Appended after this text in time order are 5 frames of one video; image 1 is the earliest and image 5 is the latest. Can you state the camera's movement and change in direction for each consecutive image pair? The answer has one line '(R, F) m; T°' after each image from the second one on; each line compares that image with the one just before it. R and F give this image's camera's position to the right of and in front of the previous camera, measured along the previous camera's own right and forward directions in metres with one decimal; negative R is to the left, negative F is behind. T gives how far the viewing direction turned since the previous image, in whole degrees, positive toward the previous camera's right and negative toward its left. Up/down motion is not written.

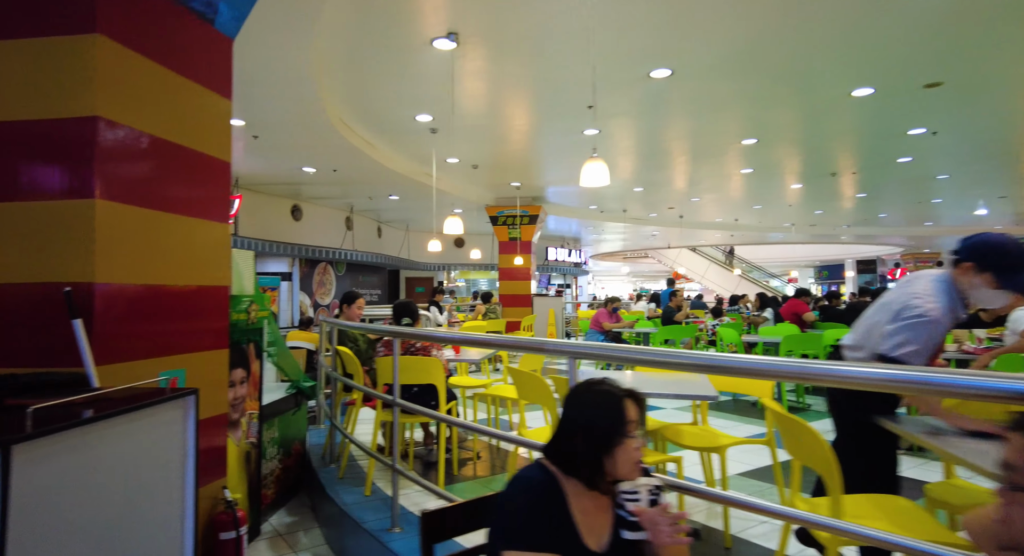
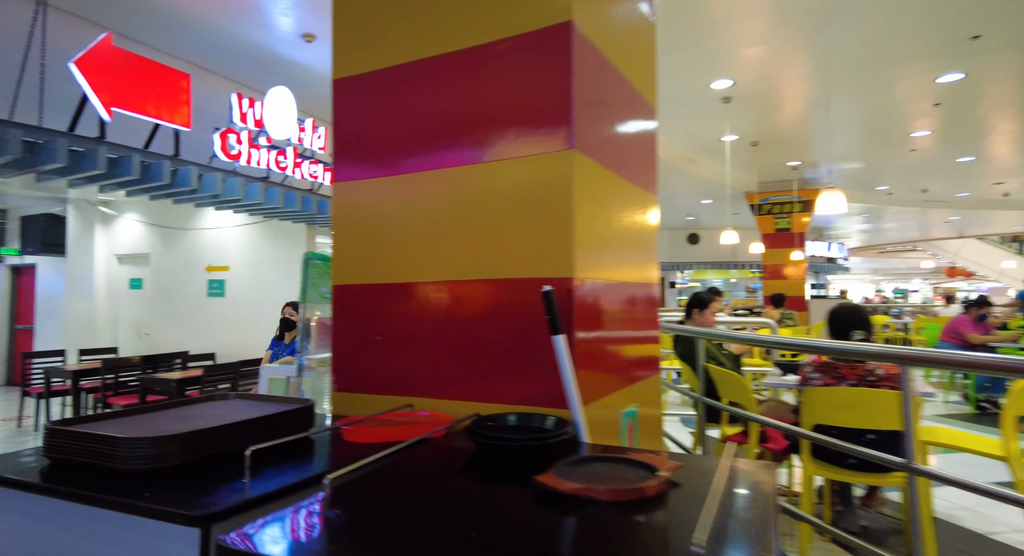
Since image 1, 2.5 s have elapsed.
(-1.3, +0.8) m; -20°
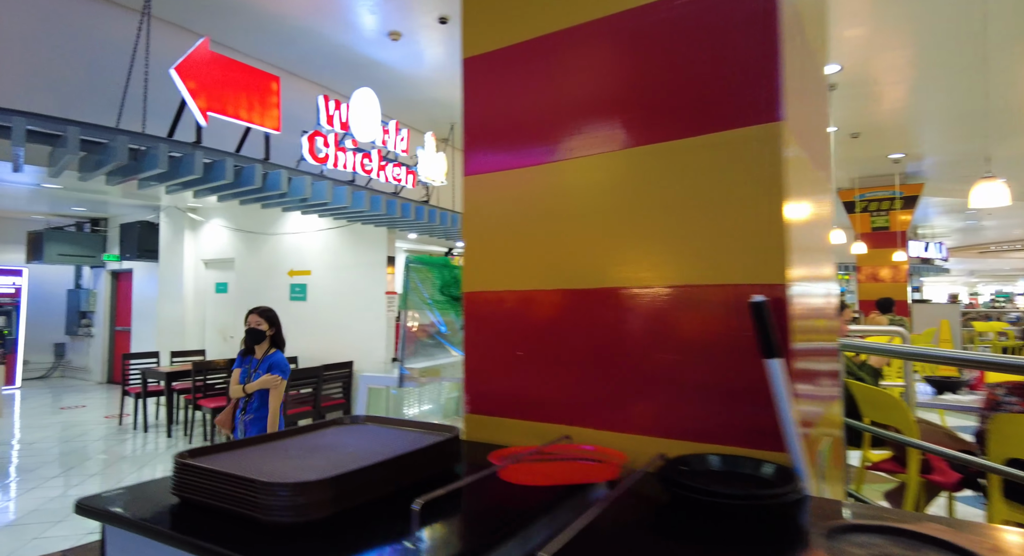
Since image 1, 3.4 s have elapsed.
(-0.3, +0.2) m; -6°
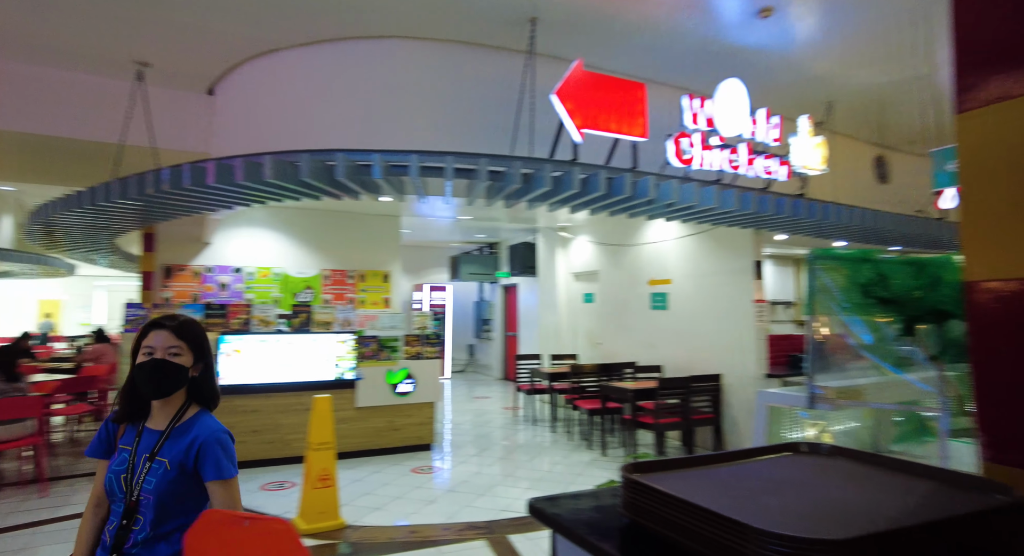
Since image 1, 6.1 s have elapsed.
(-0.3, +0.2) m; -34°
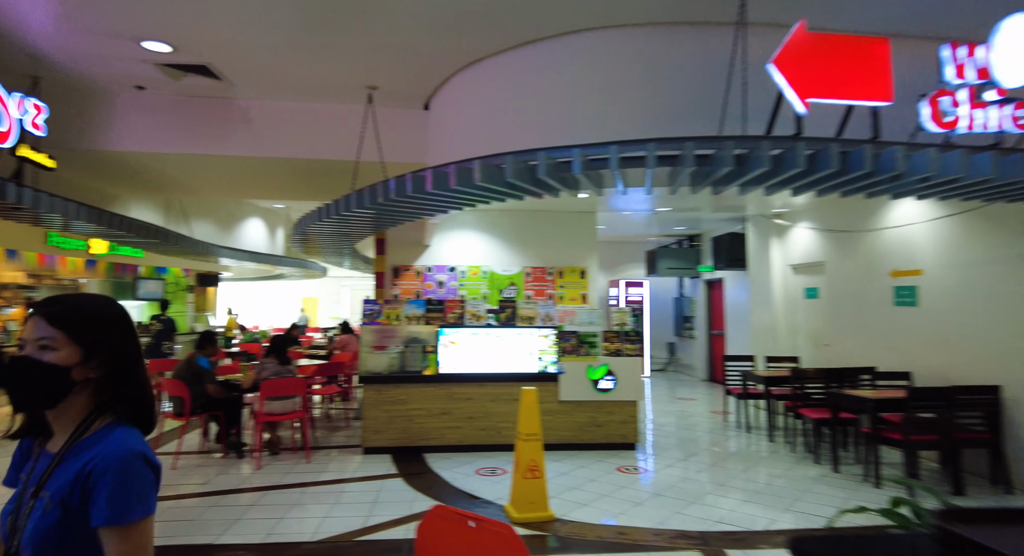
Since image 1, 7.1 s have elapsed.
(-0.1, +0.1) m; -20°
